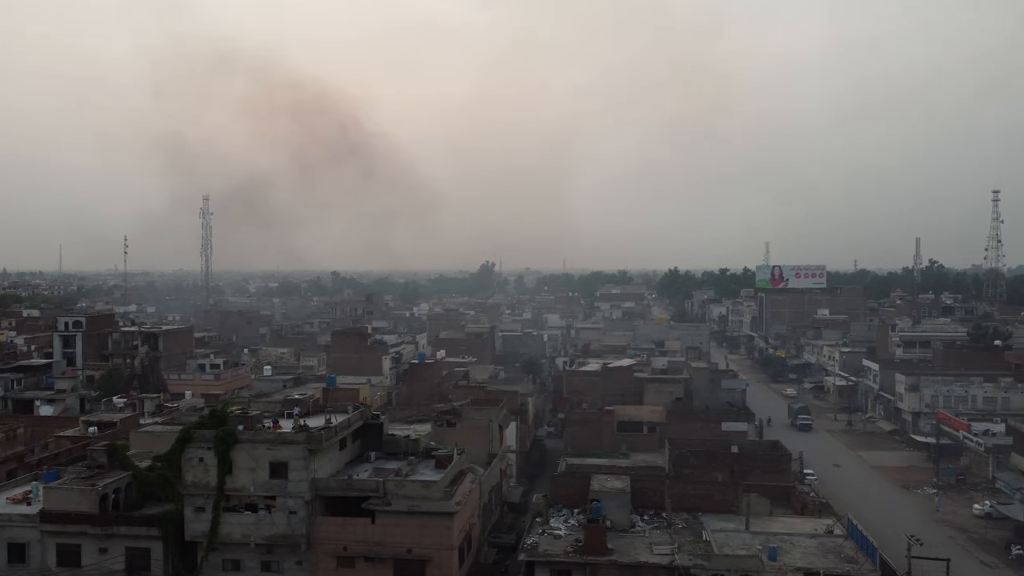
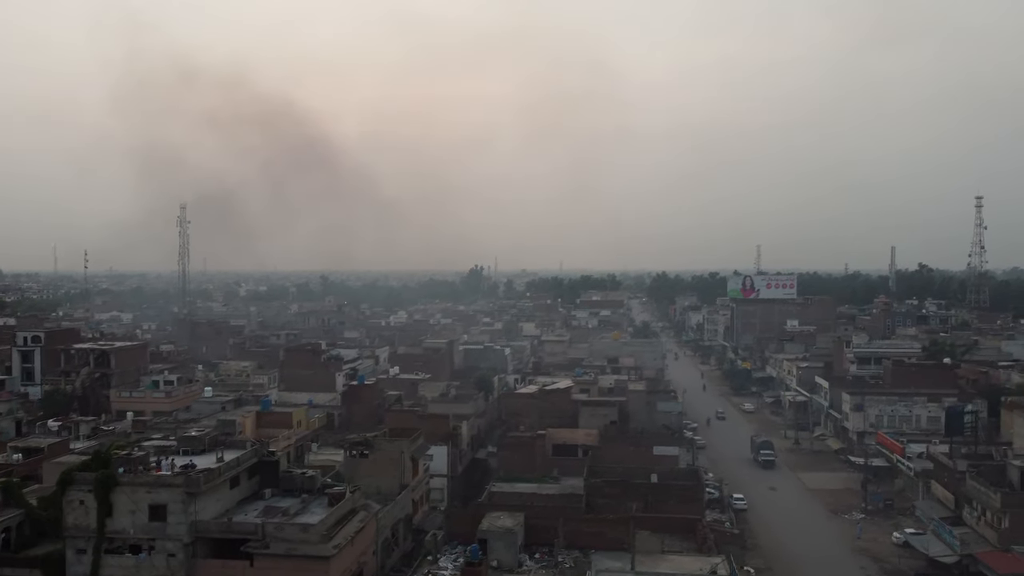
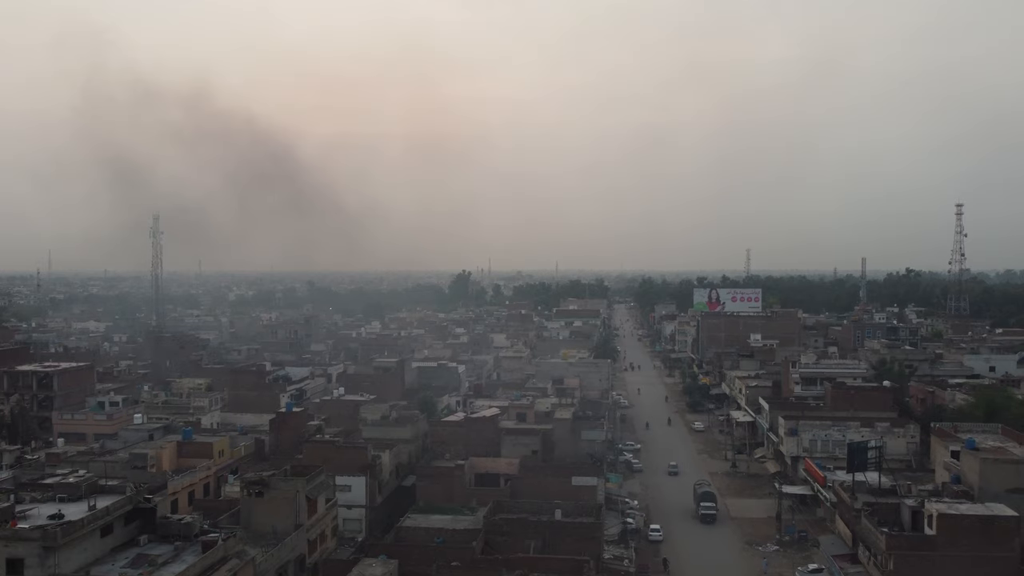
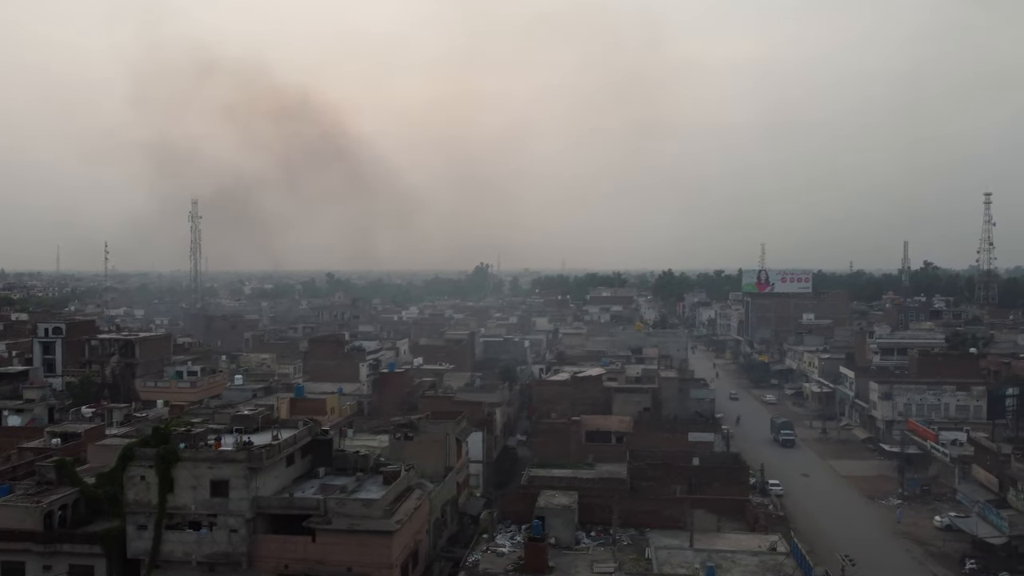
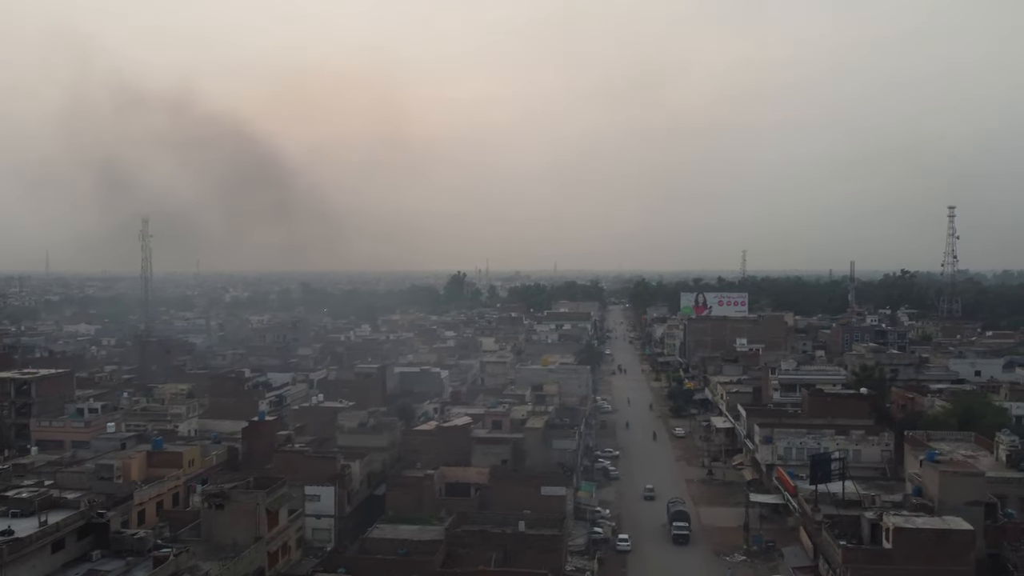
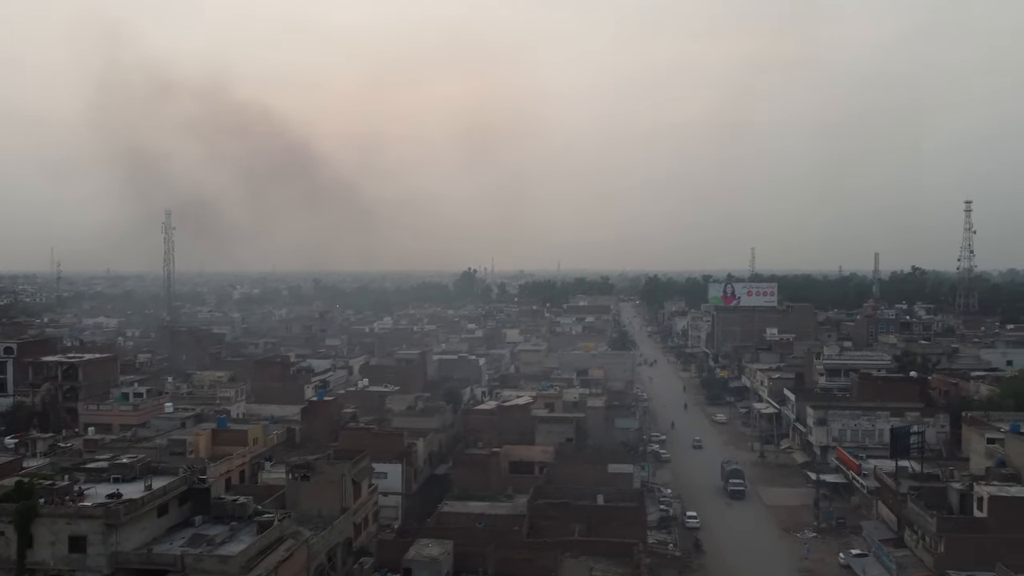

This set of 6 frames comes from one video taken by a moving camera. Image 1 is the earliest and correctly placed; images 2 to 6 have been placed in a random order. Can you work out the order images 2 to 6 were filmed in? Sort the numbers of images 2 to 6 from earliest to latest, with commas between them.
4, 2, 6, 3, 5
